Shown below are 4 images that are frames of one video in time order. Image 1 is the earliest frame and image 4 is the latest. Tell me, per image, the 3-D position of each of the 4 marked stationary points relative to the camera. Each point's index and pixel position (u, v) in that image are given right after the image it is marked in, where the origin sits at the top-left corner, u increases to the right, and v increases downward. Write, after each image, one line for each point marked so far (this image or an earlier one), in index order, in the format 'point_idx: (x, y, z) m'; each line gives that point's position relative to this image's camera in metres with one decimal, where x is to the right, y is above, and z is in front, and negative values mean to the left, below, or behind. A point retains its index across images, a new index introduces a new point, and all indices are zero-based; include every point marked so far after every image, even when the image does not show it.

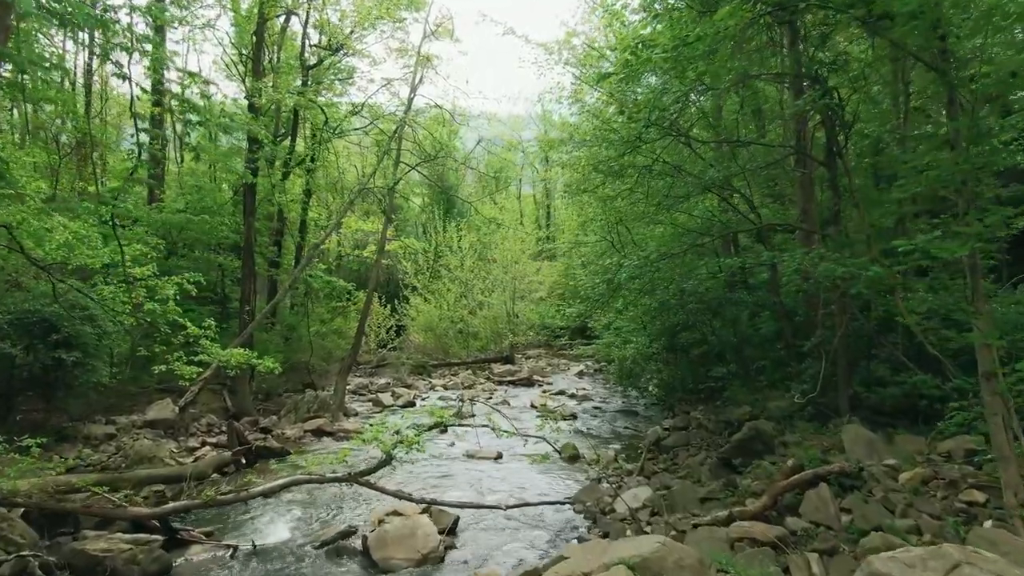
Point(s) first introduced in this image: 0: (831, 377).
0: (+4.3, -1.2, +8.7) m
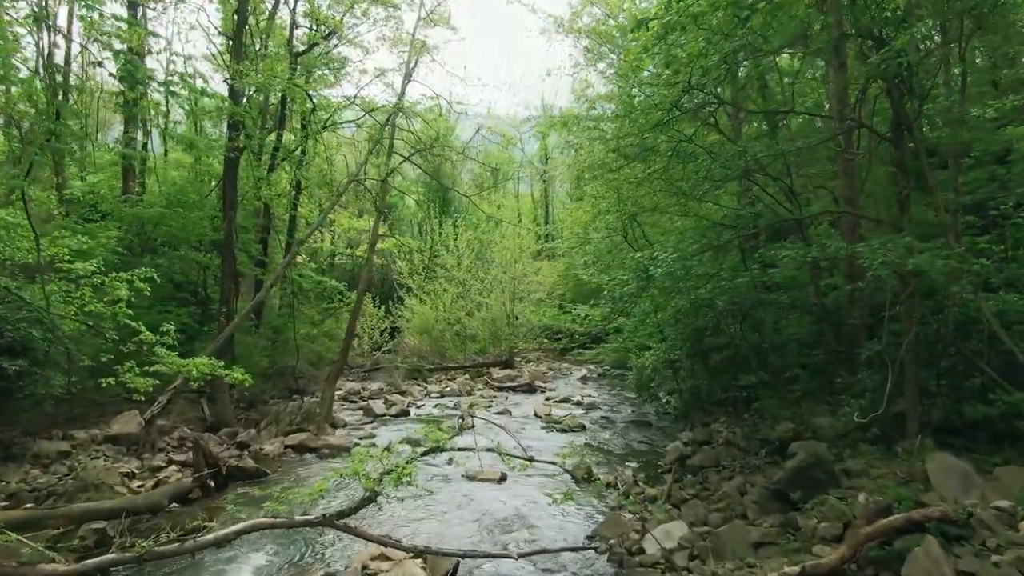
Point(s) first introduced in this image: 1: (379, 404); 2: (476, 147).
0: (+4.4, -1.2, +7.5) m
1: (-3.4, -3.0, +16.5) m
2: (-1.0, +3.9, +17.9) m
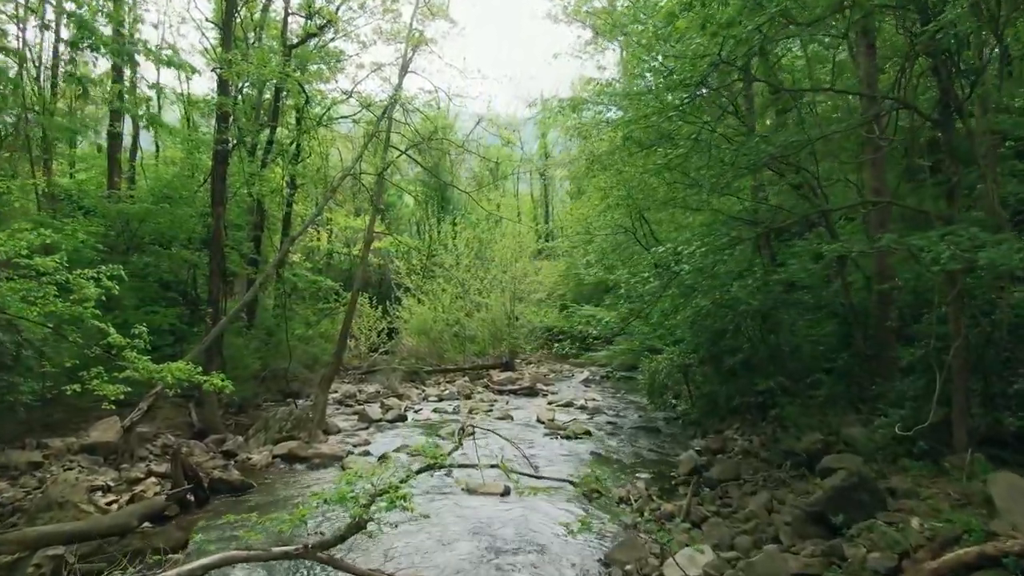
0: (+4.5, -1.2, +6.8) m
1: (-3.4, -3.0, +15.8) m
2: (-1.0, +3.9, +17.2) m
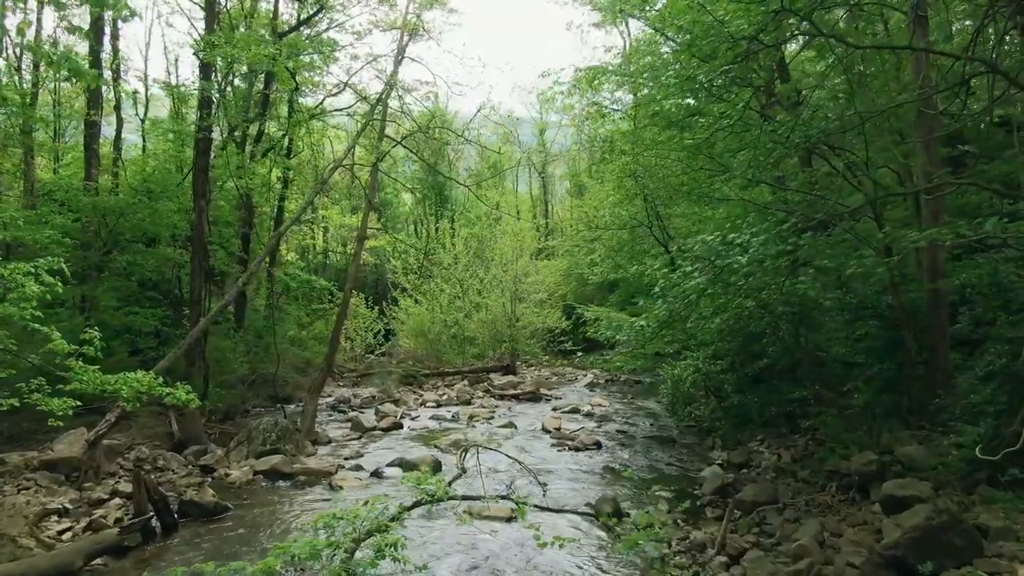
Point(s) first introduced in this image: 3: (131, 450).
0: (+4.6, -1.2, +5.8) m
1: (-3.3, -3.0, +14.8) m
2: (-0.9, +4.0, +16.2) m
3: (-6.6, -2.8, +11.1) m
